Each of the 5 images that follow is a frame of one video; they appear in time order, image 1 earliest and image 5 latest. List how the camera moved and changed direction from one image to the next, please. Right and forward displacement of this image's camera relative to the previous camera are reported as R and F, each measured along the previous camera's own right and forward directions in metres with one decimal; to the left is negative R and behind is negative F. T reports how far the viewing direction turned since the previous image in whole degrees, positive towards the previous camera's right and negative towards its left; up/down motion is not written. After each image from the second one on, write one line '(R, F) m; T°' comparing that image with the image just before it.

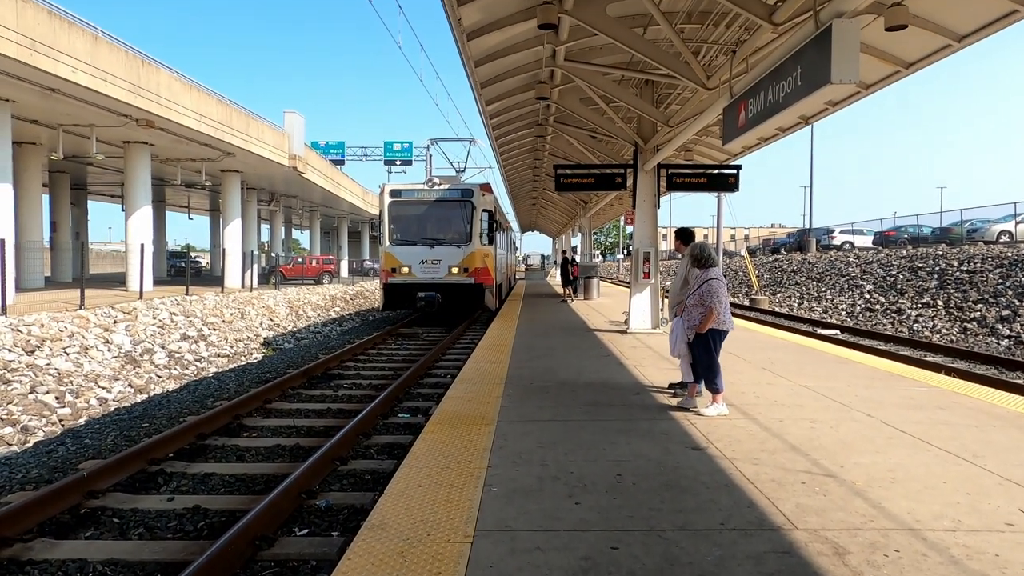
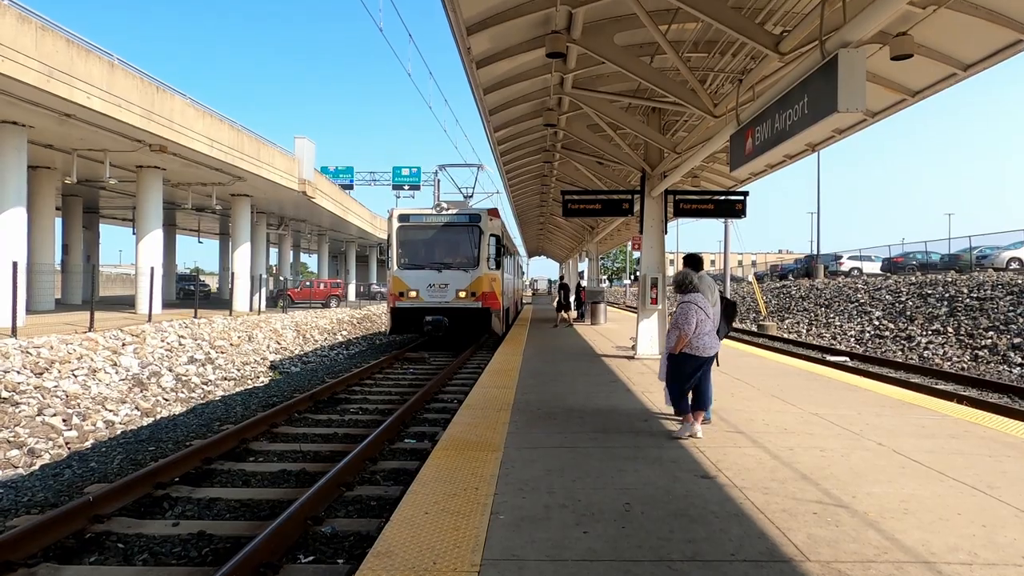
(0.0, 0.0) m; -1°
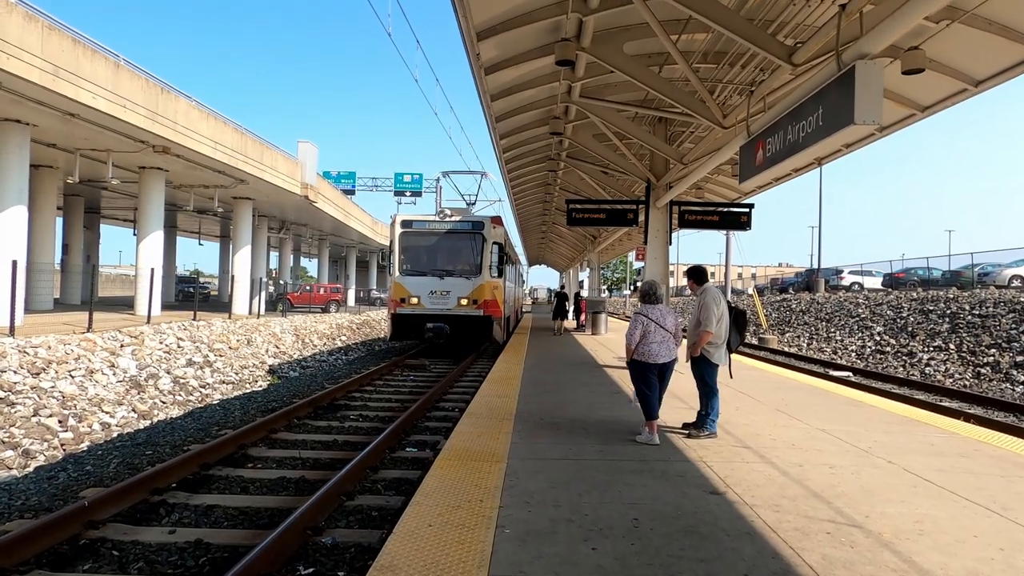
(-0.1, +0.1) m; 0°
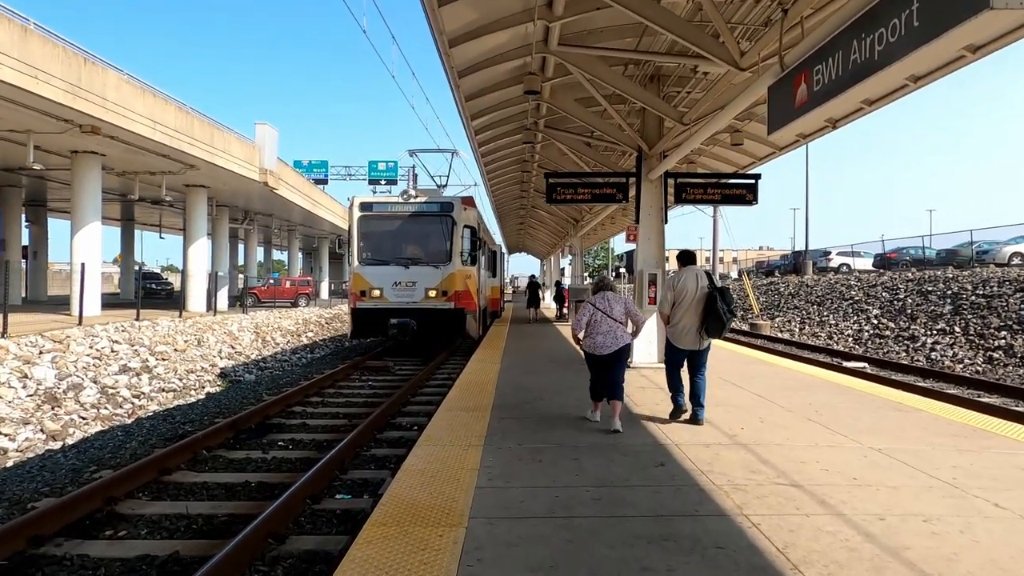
(+0.1, +1.8) m; +2°
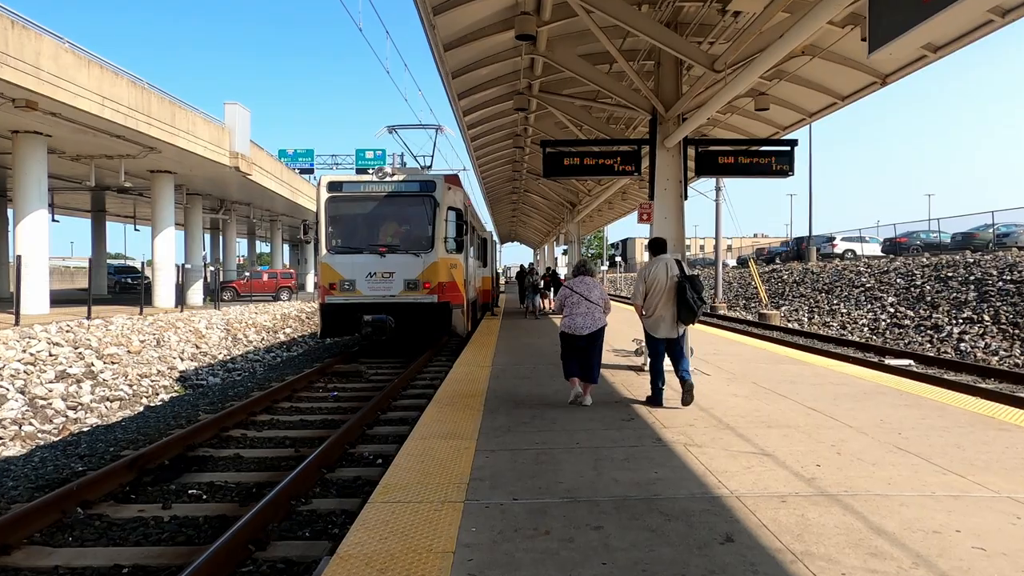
(0.0, +1.8) m; +1°
